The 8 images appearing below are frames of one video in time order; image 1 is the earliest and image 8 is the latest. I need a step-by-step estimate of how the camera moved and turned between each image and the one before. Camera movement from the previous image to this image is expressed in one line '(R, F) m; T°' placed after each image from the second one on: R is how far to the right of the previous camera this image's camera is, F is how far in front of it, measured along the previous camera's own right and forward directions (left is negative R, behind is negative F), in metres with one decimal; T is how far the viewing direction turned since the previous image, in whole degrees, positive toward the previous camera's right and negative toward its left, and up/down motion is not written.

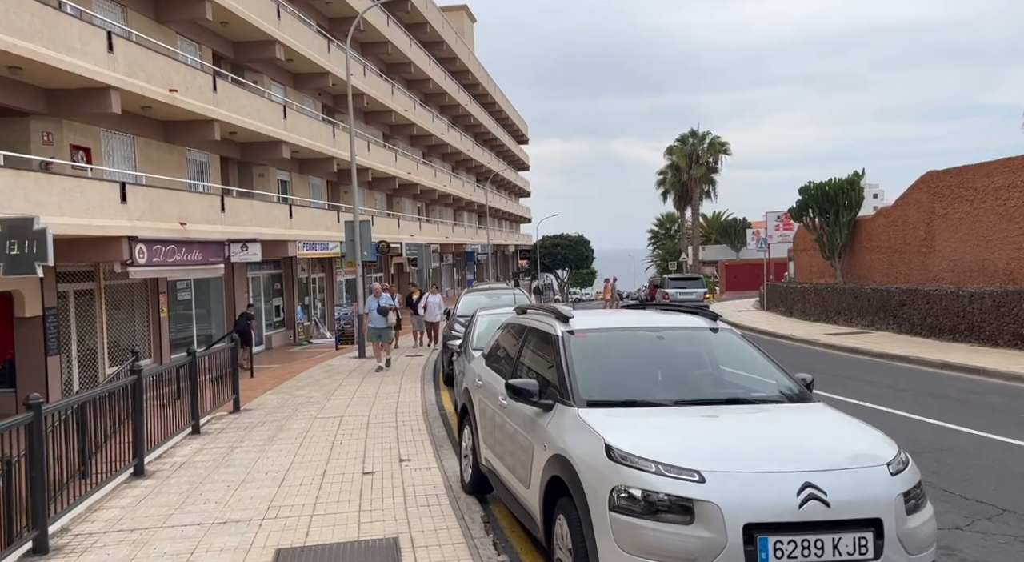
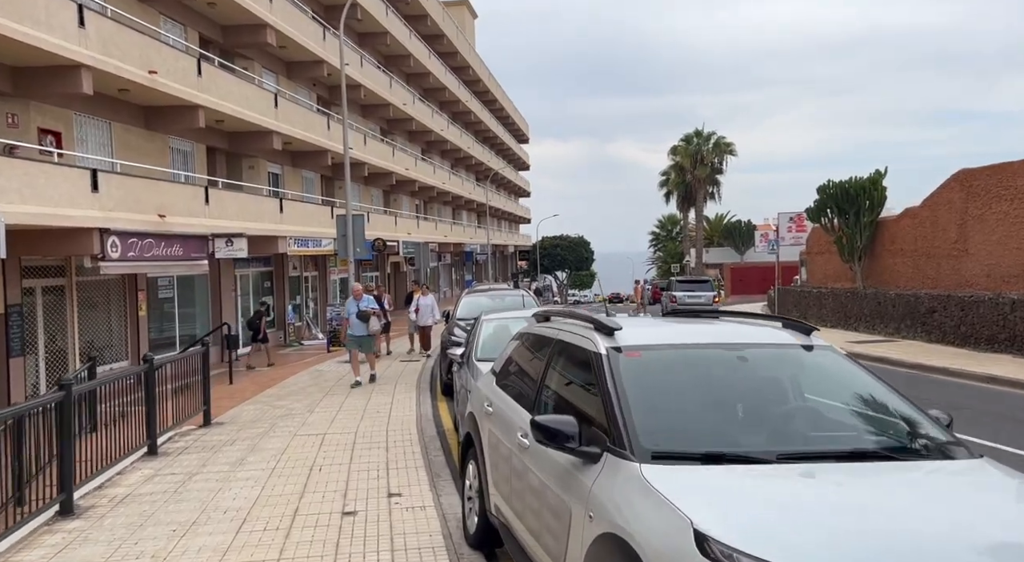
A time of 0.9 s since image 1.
(-0.1, +1.2) m; 0°
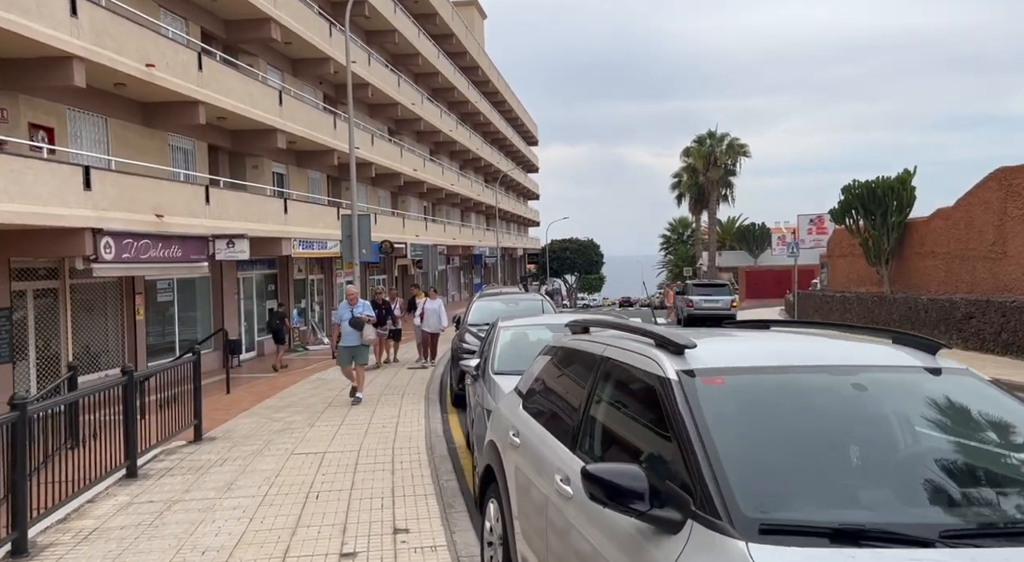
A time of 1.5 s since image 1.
(-0.1, +0.8) m; -1°
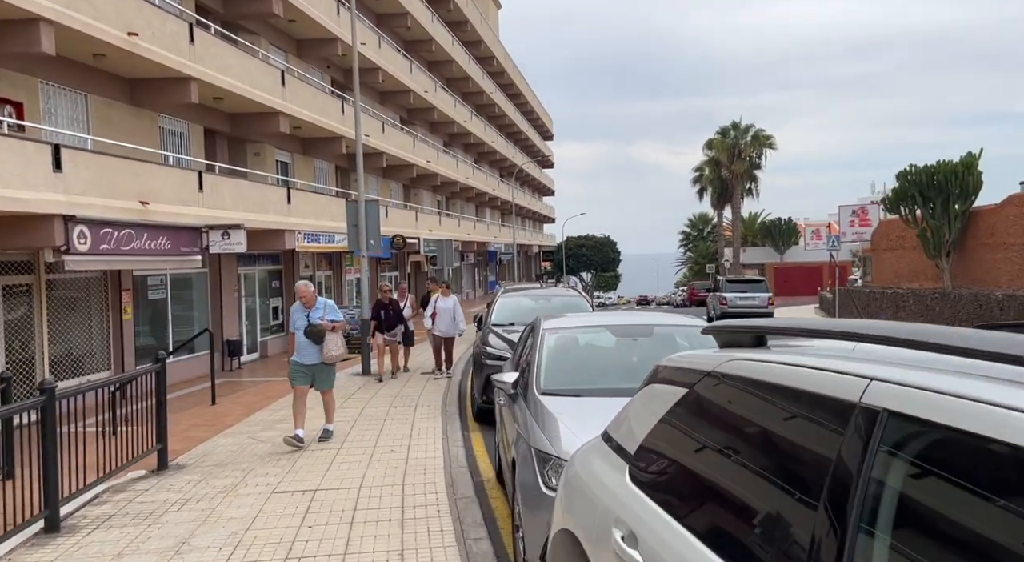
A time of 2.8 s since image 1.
(-0.3, +1.7) m; -1°
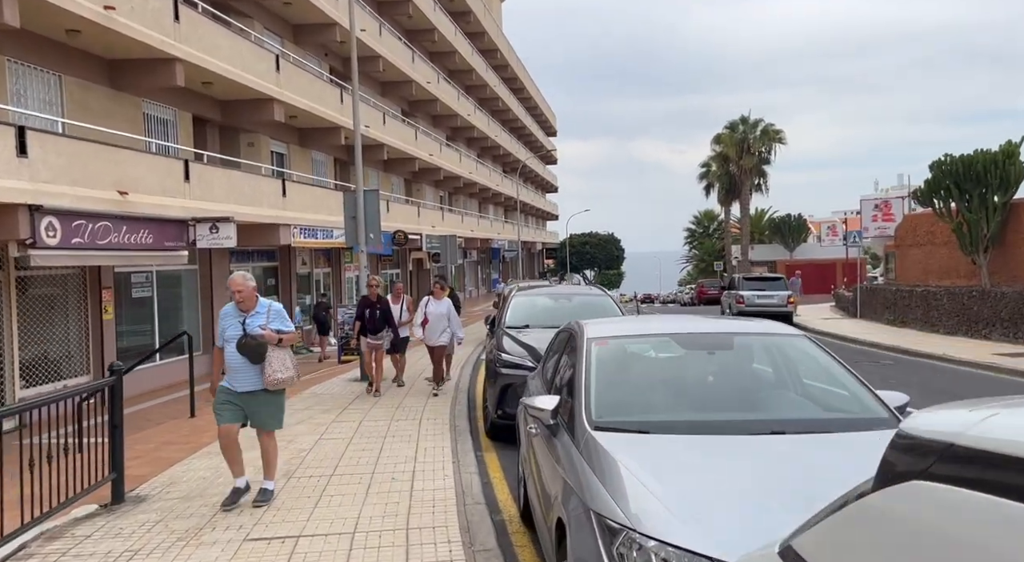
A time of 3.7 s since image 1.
(-0.2, +1.1) m; 0°
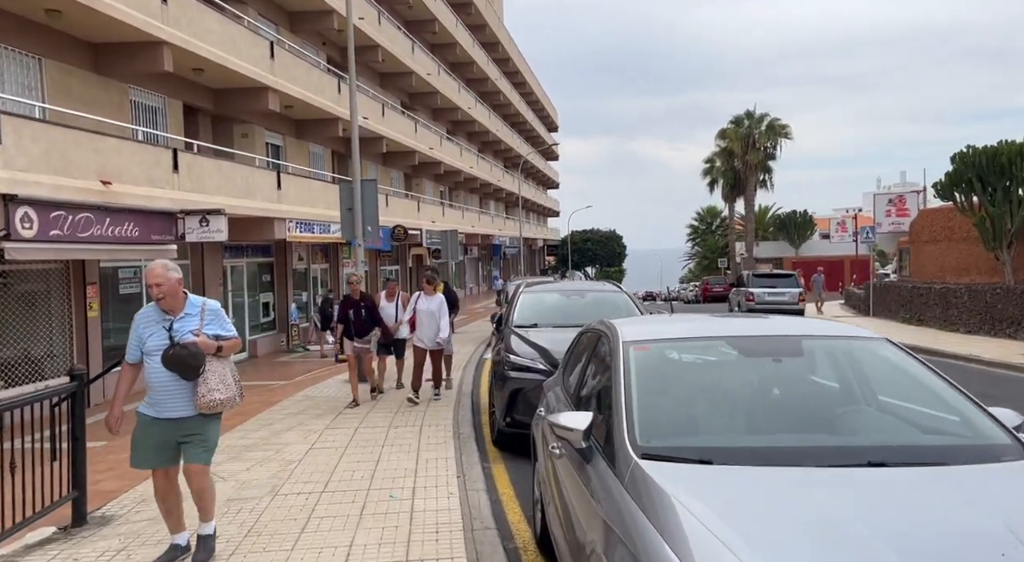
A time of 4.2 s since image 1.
(-0.1, +0.7) m; 0°
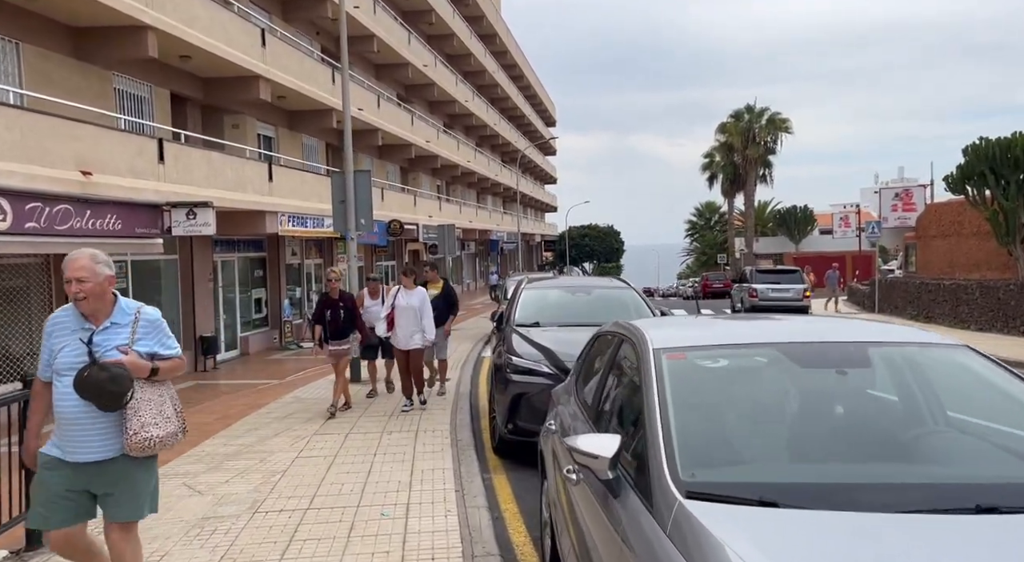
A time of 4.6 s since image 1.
(-0.1, +0.5) m; 0°
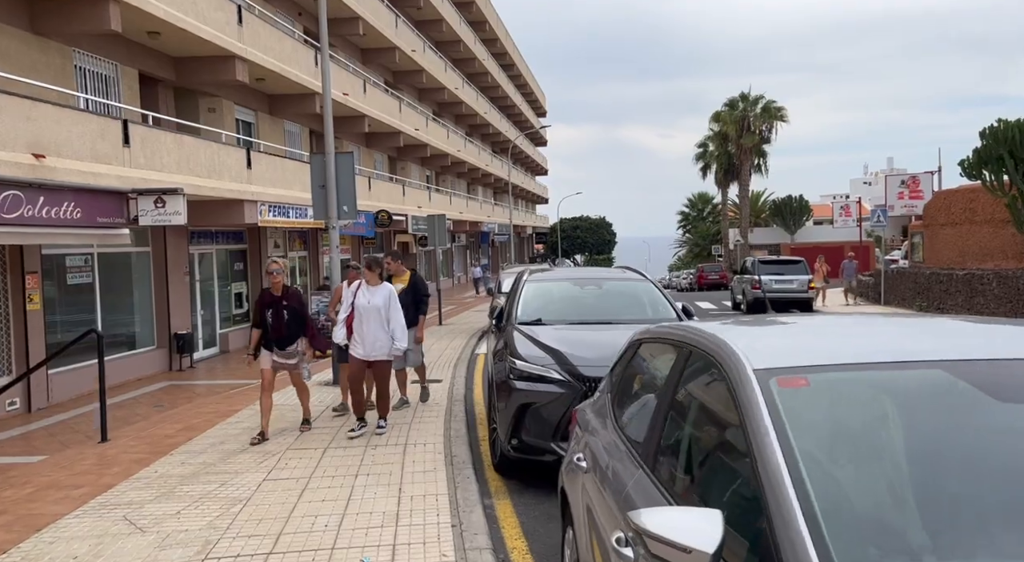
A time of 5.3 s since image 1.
(-0.1, +0.9) m; +1°
